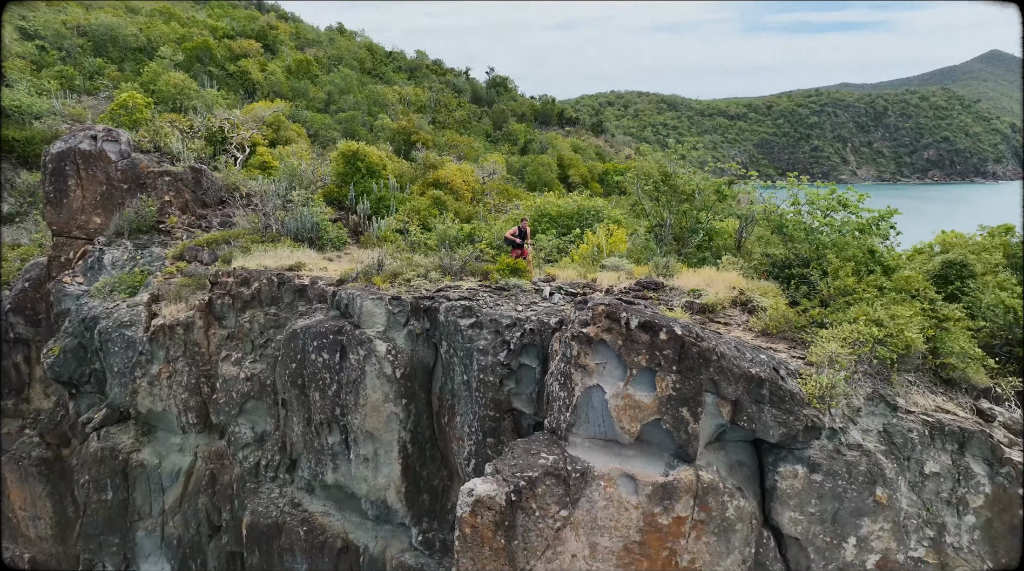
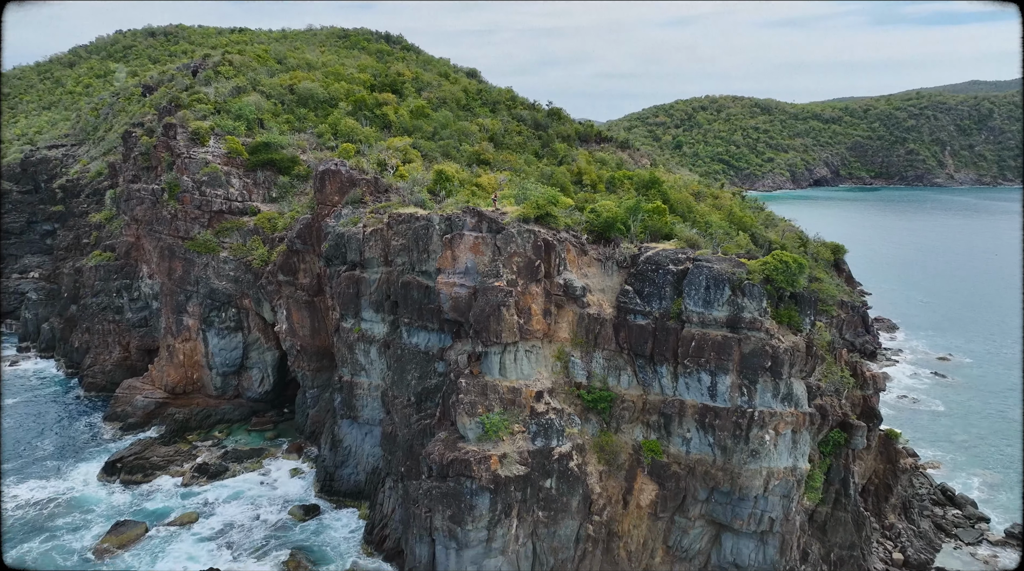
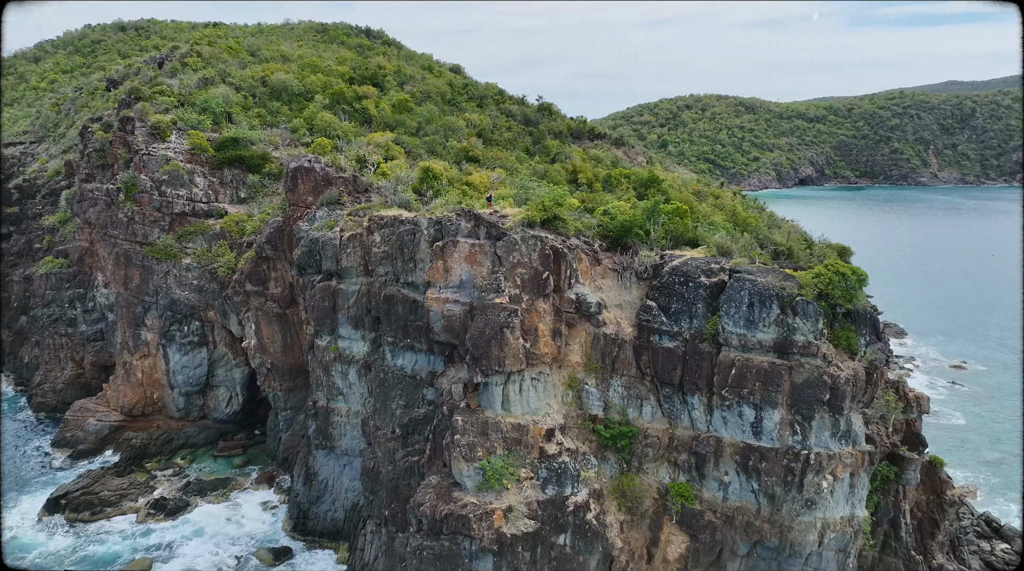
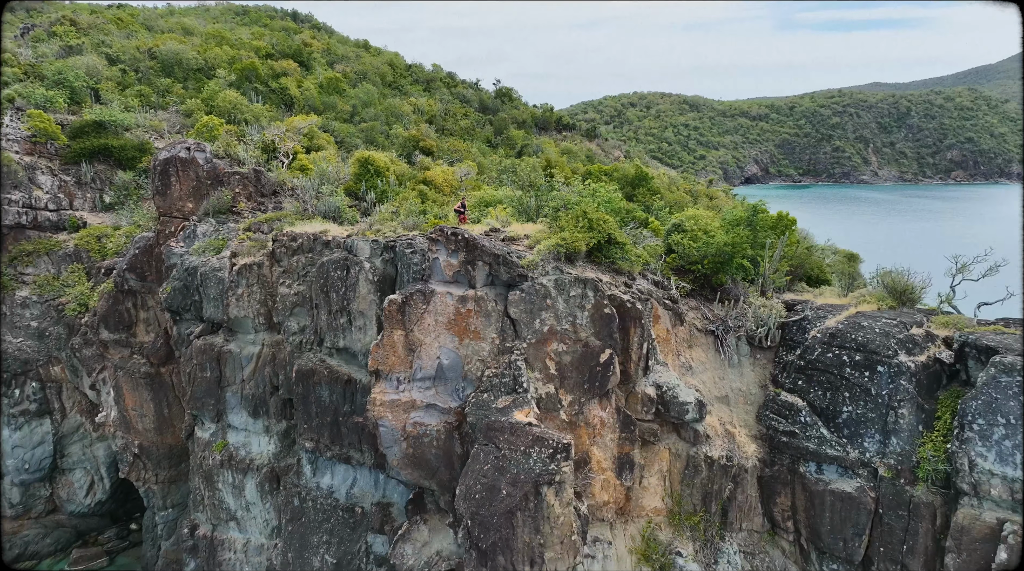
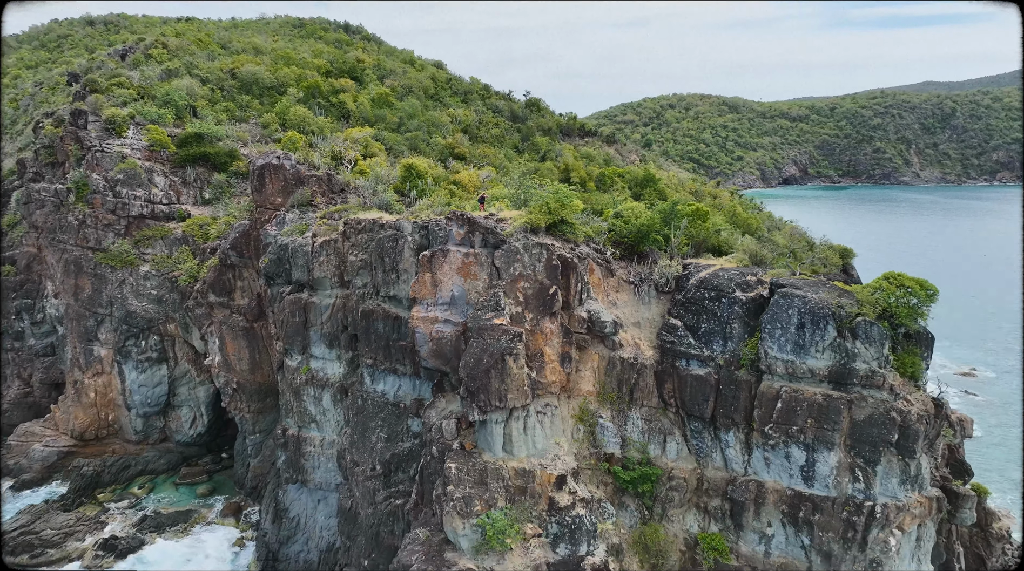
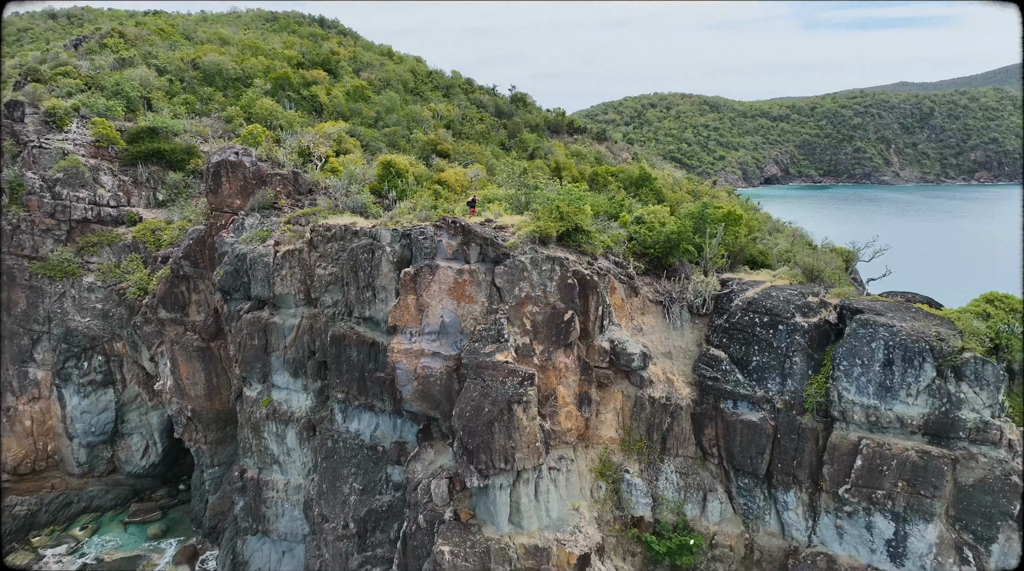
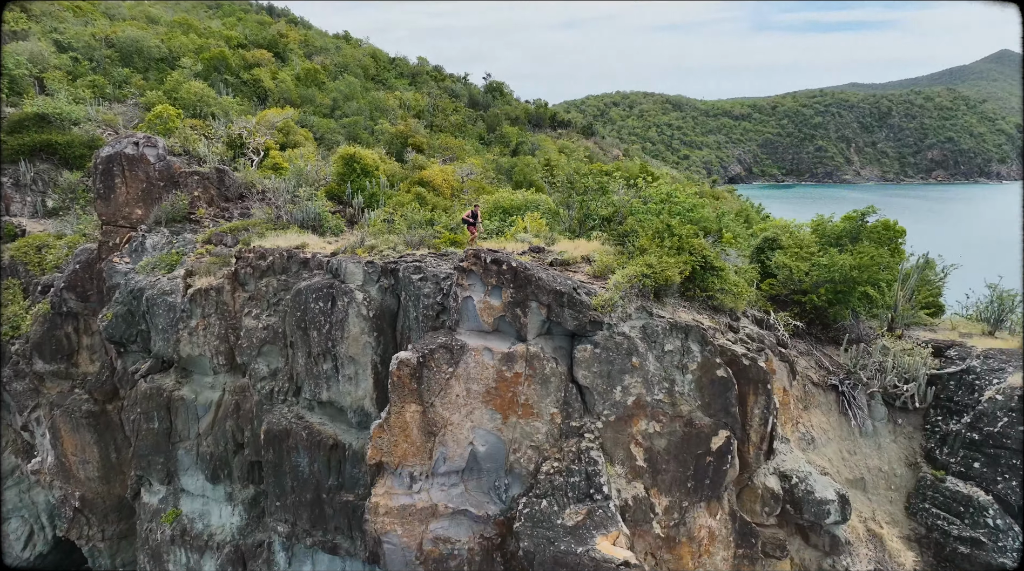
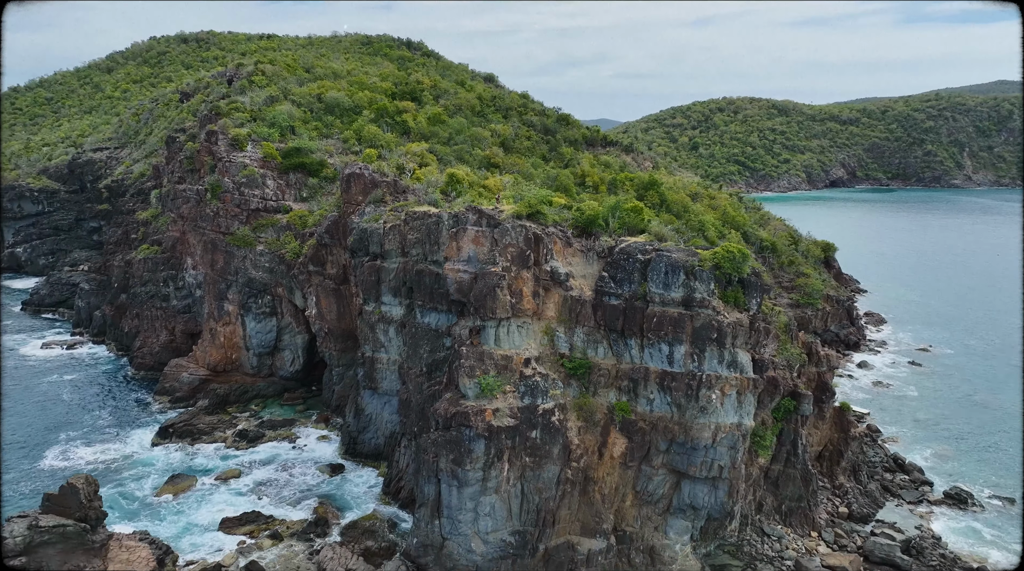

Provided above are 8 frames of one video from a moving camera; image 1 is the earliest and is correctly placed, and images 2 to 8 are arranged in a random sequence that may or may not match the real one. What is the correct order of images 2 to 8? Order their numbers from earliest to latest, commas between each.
7, 4, 6, 5, 3, 2, 8
